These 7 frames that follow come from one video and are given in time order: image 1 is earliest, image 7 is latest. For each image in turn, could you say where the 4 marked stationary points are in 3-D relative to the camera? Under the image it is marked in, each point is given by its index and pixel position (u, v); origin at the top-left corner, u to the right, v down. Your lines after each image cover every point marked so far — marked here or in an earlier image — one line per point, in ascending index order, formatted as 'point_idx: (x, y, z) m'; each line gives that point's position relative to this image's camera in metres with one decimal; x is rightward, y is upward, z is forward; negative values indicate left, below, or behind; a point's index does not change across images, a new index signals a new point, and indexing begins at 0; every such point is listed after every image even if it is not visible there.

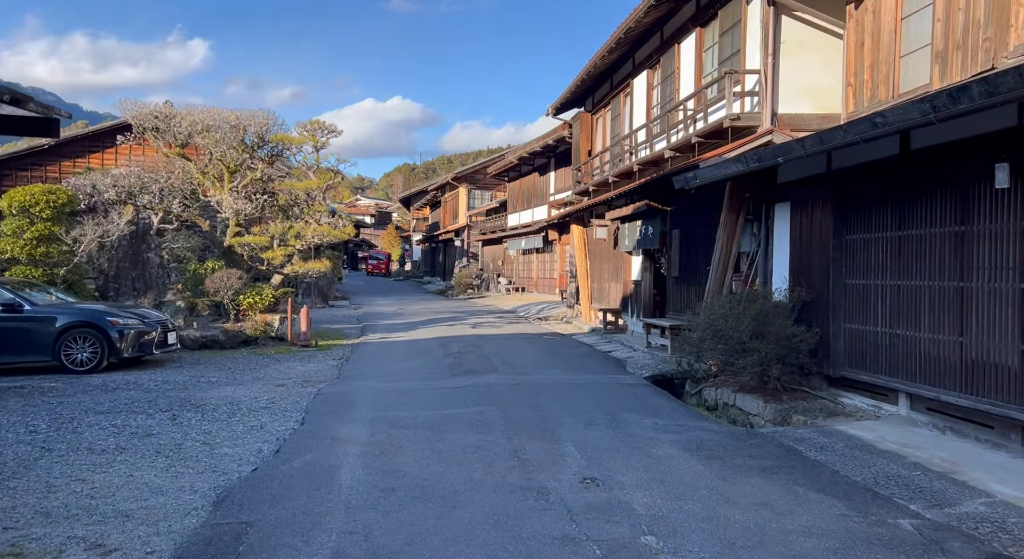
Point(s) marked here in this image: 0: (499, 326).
0: (-0.4, -1.2, +18.1) m
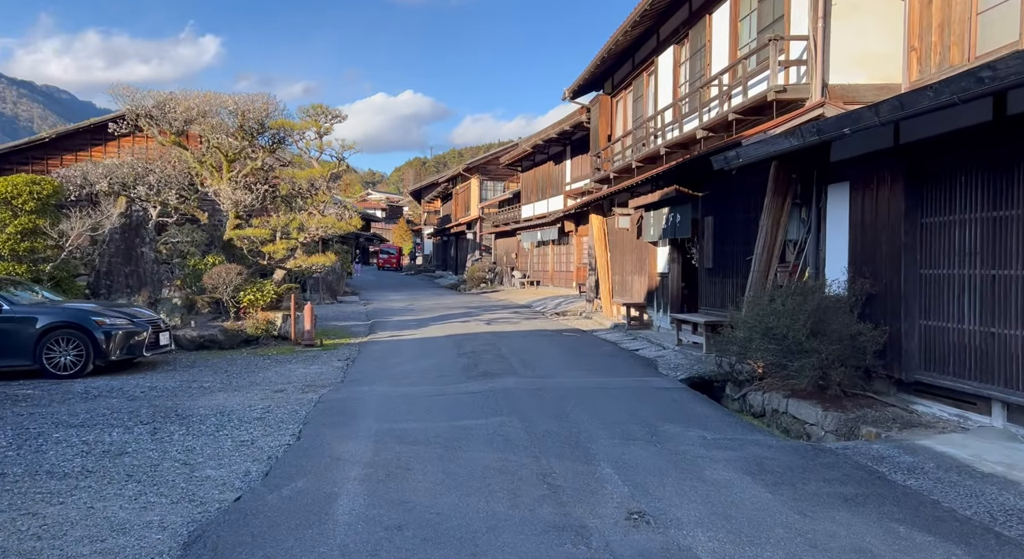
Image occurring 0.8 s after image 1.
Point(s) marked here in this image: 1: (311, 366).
0: (+0.1, -1.0, +17.2) m
1: (-3.3, -1.4, +11.3) m
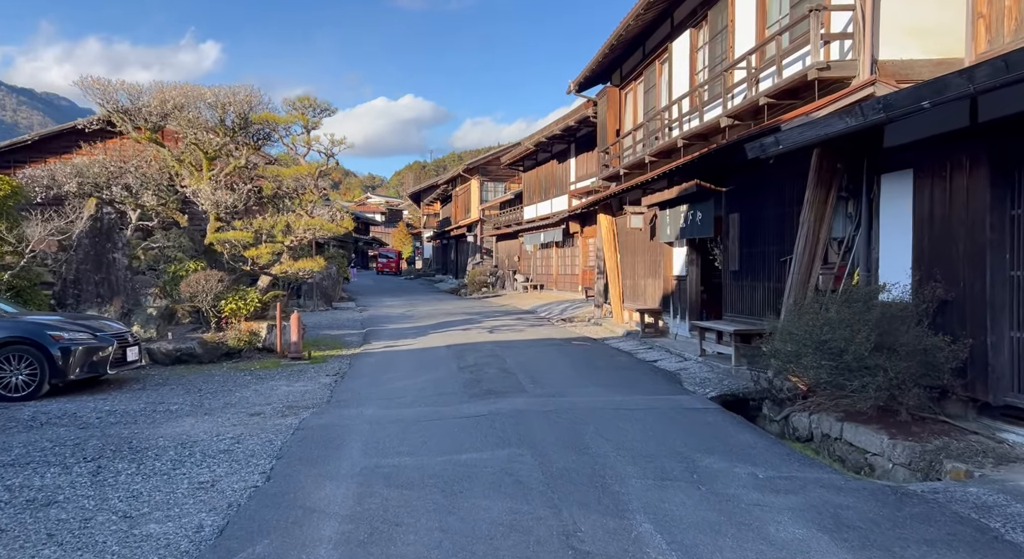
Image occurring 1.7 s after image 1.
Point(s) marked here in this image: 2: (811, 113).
0: (+0.2, -1.1, +16.1) m
1: (-3.2, -1.5, +10.2) m
2: (+3.2, +1.8, +7.6) m
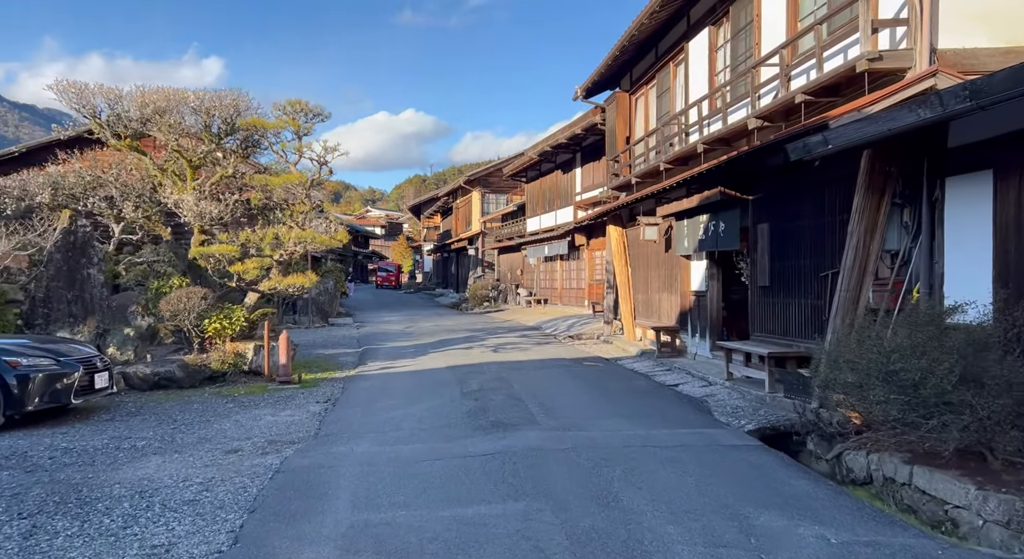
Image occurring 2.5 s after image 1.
0: (+0.3, -1.5, +15.1) m
1: (-3.1, -1.7, +9.3) m
2: (+3.3, +1.6, +6.7) m
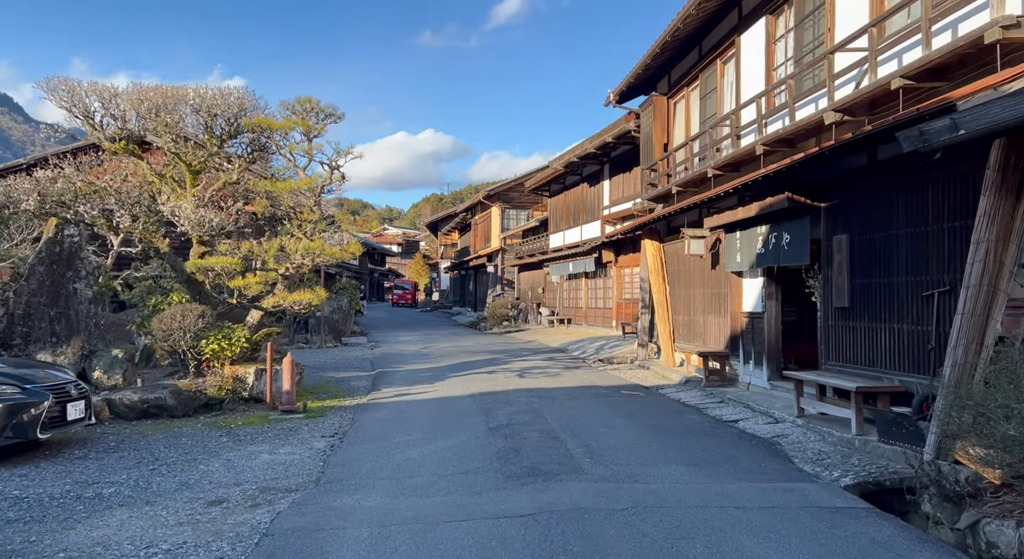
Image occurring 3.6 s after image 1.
0: (+0.8, -1.8, +13.8) m
1: (-2.6, -1.9, +8.0) m
2: (+3.7, +1.5, +5.4) m
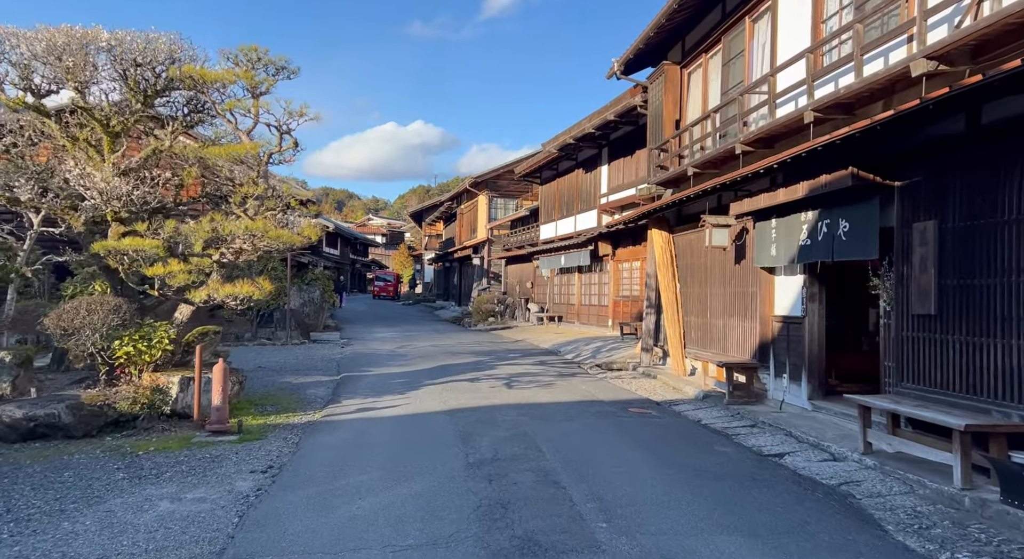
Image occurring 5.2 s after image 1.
0: (+0.6, -1.7, +11.9) m
1: (-2.8, -1.8, +6.1) m
2: (+3.7, +1.5, +3.5) m
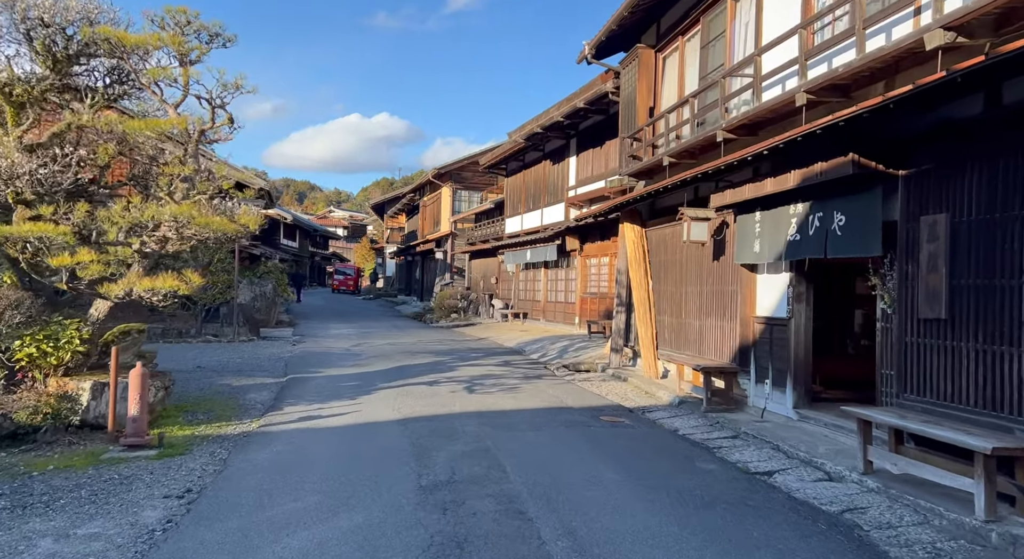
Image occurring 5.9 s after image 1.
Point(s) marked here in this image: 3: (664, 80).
0: (0.0, -1.7, +11.0) m
1: (-3.1, -1.8, +5.1) m
2: (+3.5, +1.4, +2.8) m
3: (+2.6, +3.4, +11.9) m
